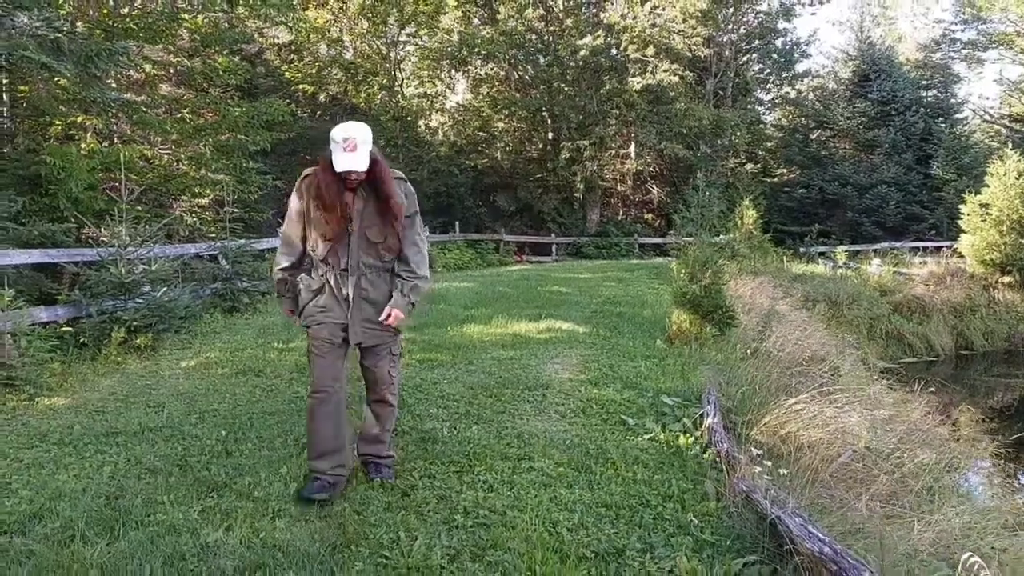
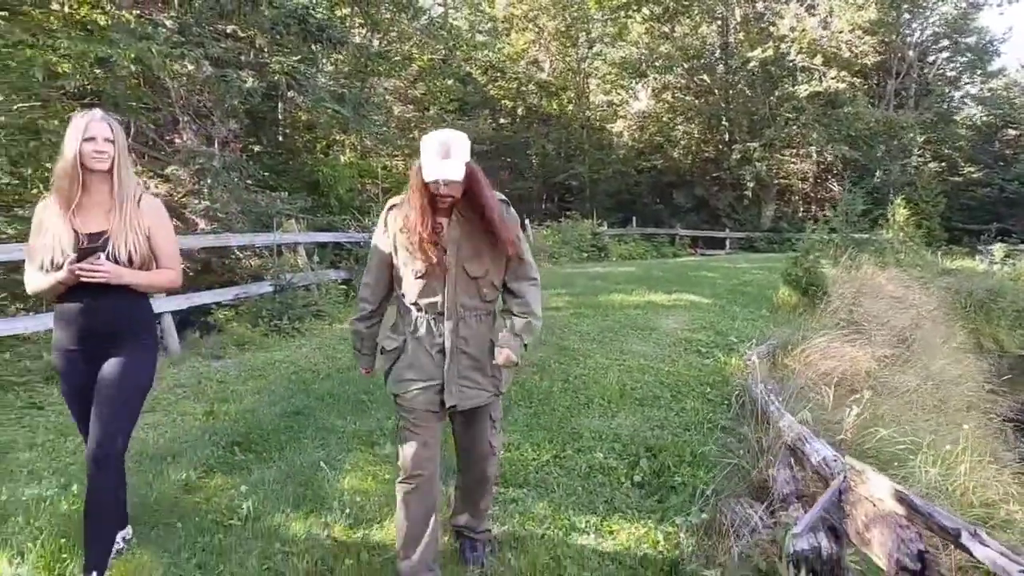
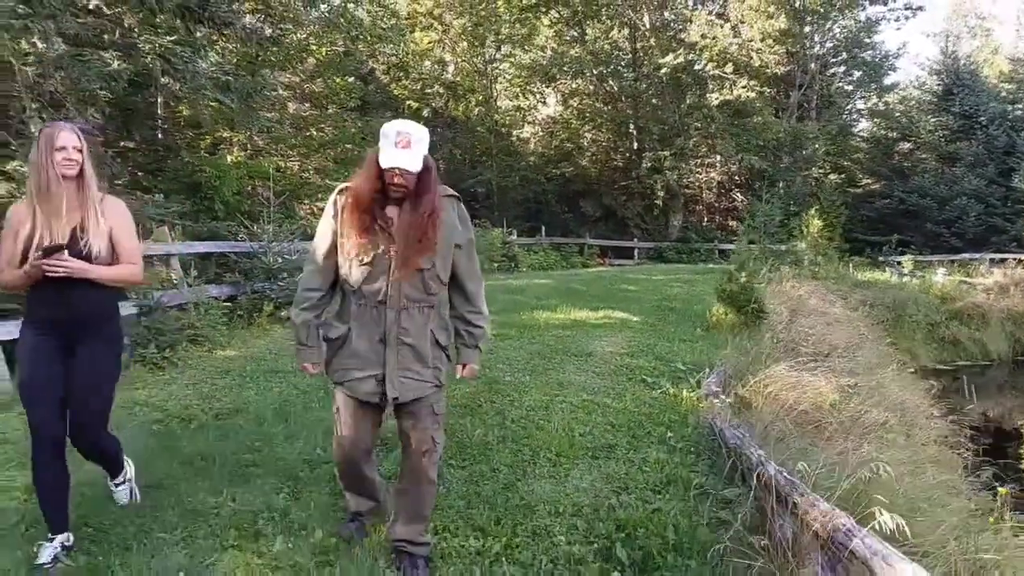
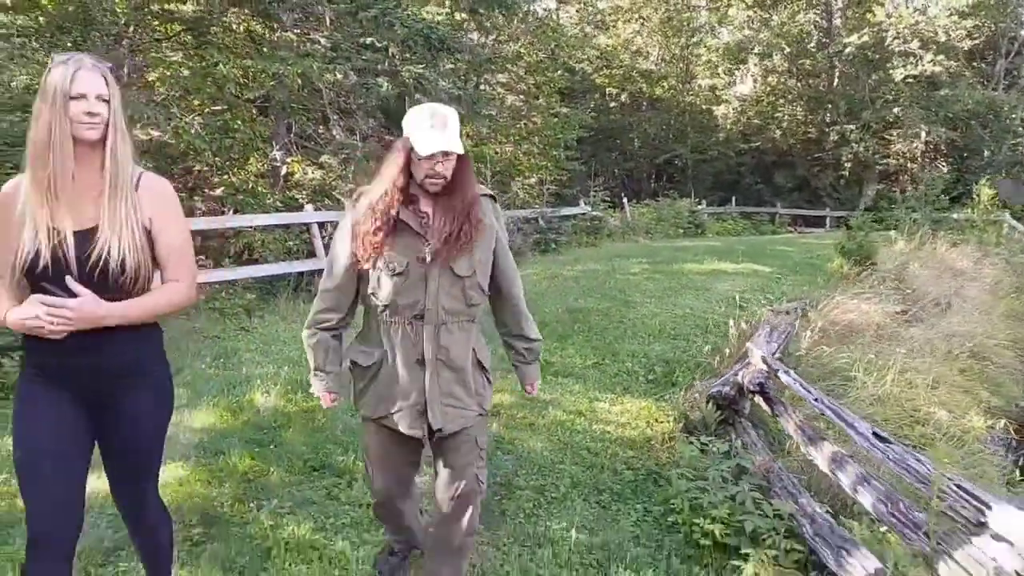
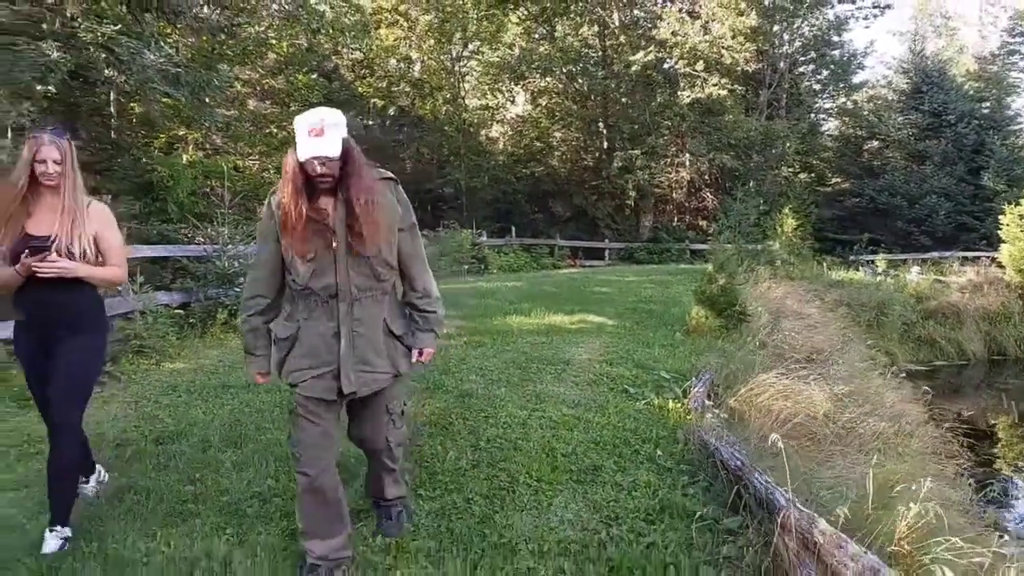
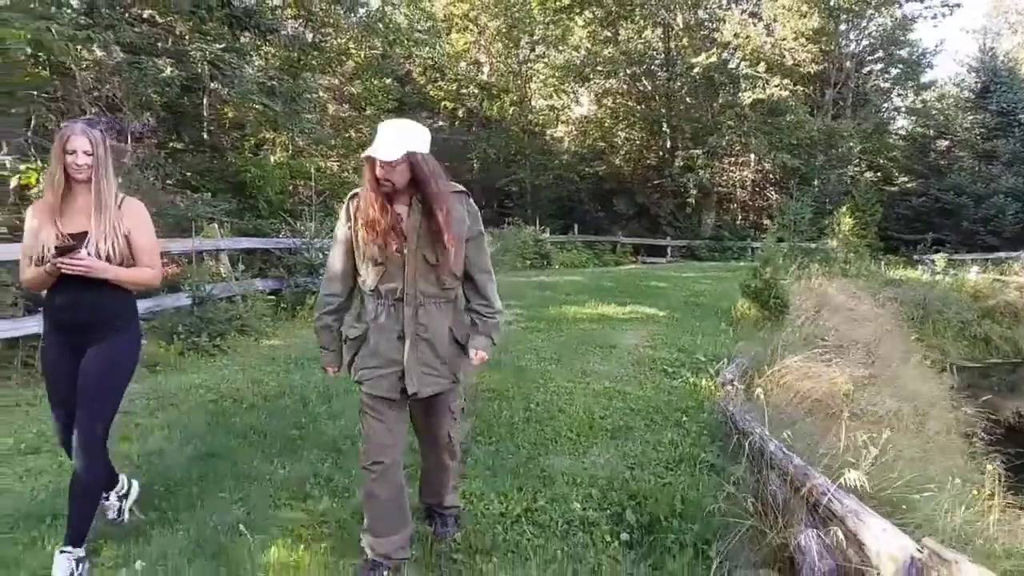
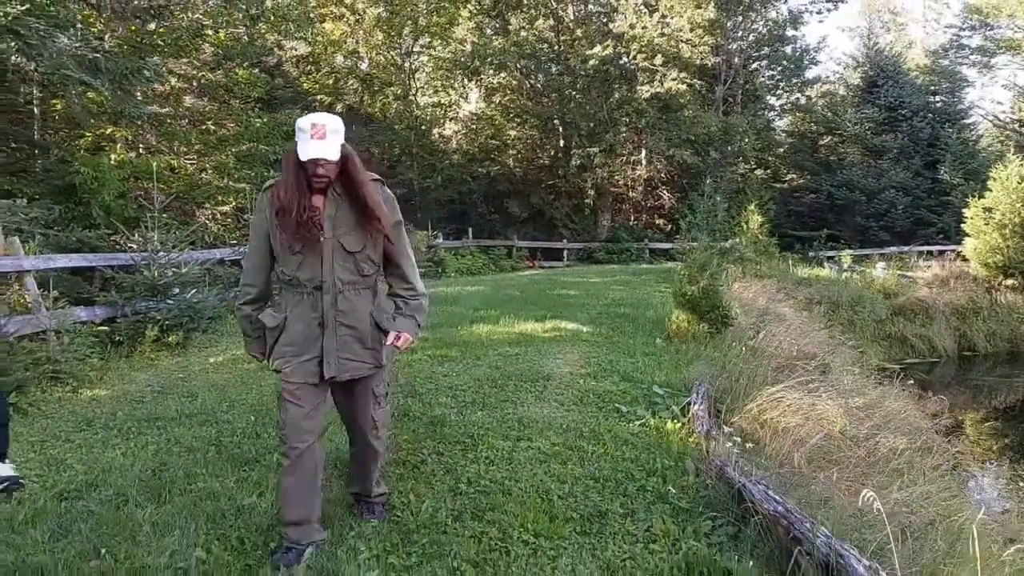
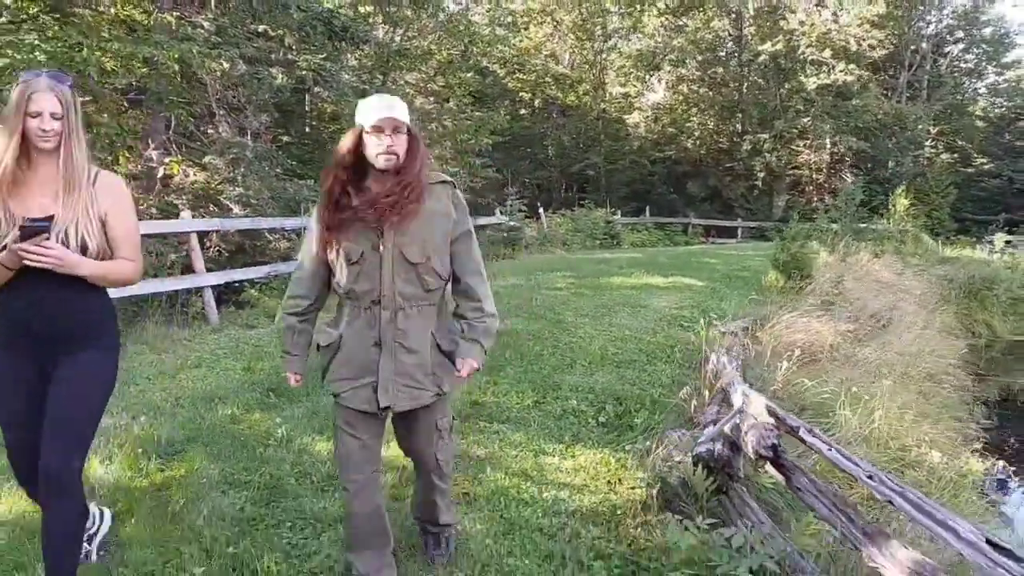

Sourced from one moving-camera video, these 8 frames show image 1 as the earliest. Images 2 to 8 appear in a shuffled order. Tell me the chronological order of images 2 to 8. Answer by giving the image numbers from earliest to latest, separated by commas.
7, 5, 3, 6, 2, 8, 4
